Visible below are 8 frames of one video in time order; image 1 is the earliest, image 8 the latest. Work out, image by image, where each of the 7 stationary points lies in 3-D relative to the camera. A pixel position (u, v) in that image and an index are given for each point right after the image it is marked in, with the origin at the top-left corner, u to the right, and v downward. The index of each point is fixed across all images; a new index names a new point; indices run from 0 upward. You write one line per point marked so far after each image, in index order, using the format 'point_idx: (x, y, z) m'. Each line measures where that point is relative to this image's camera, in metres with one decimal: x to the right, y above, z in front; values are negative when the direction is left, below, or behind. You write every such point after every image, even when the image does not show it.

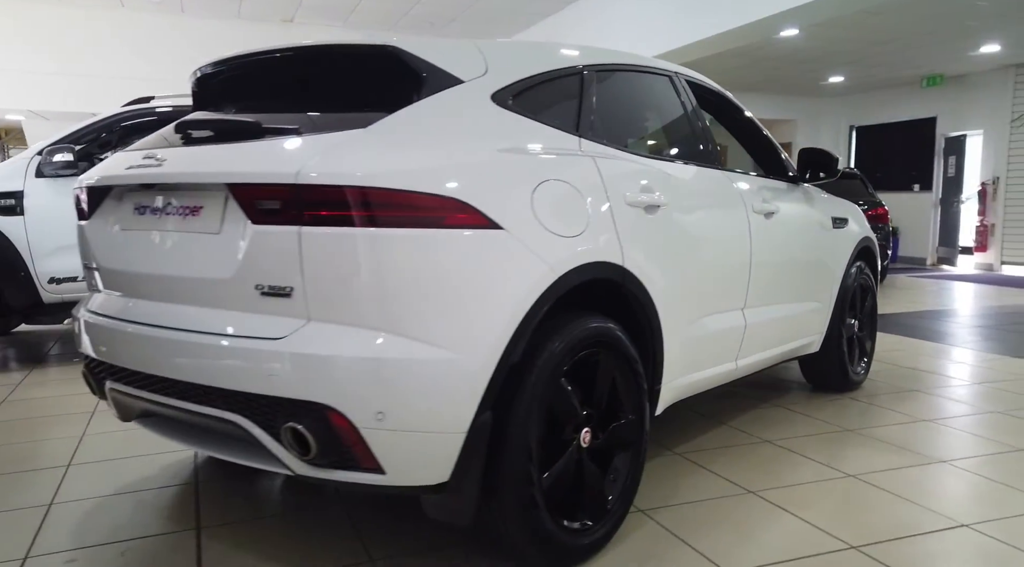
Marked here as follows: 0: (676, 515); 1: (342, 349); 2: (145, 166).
0: (+0.5, -0.7, +2.5) m
1: (-0.4, -0.1, +1.7) m
2: (-0.9, +0.3, +2.0) m
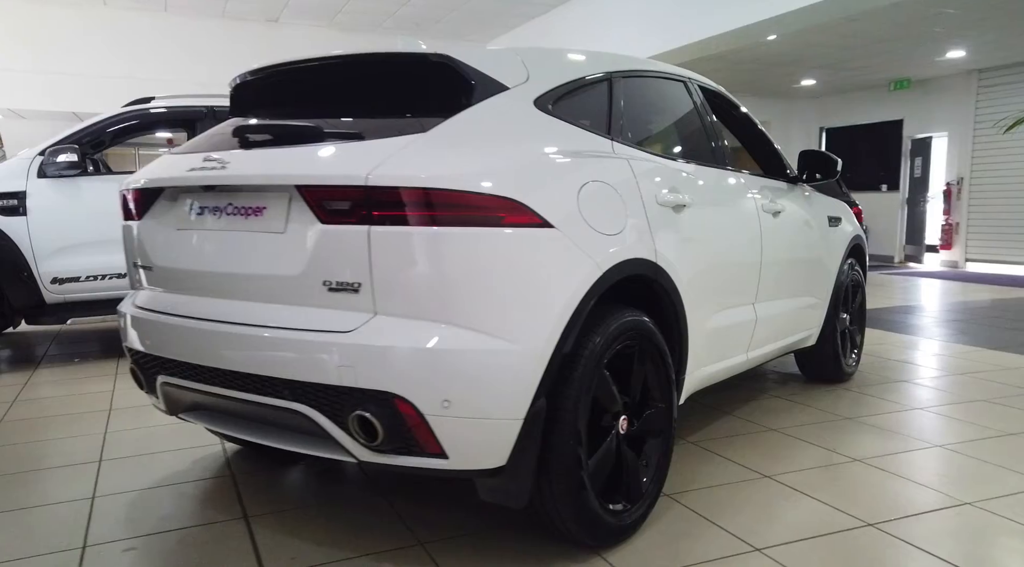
0: (+0.7, -0.7, +2.6) m
1: (-0.2, -0.1, +1.8) m
2: (-0.8, +0.3, +2.1) m
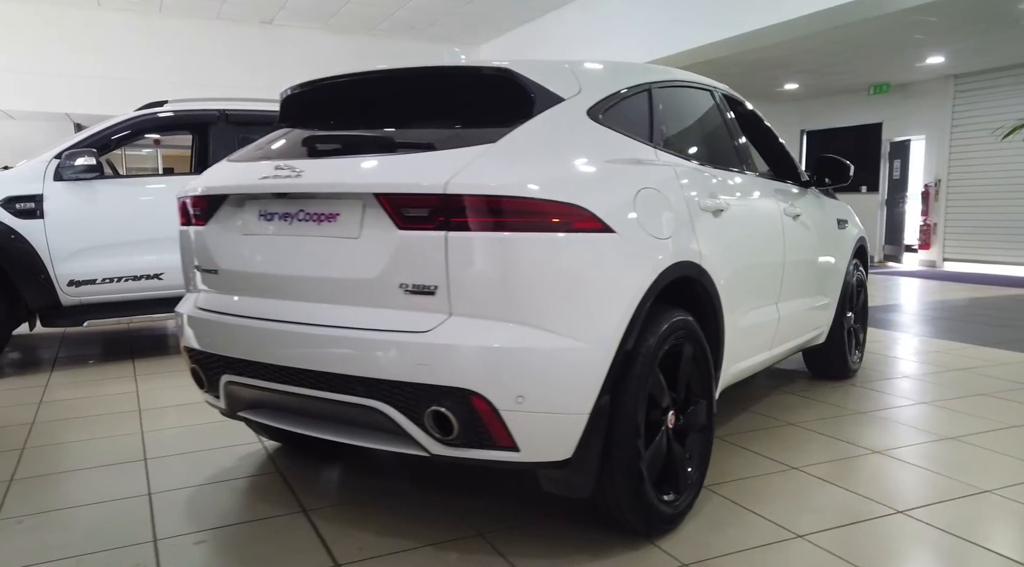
0: (+0.8, -0.7, +2.7) m
1: (-0.1, -0.1, +1.9) m
2: (-0.6, +0.3, +2.2) m
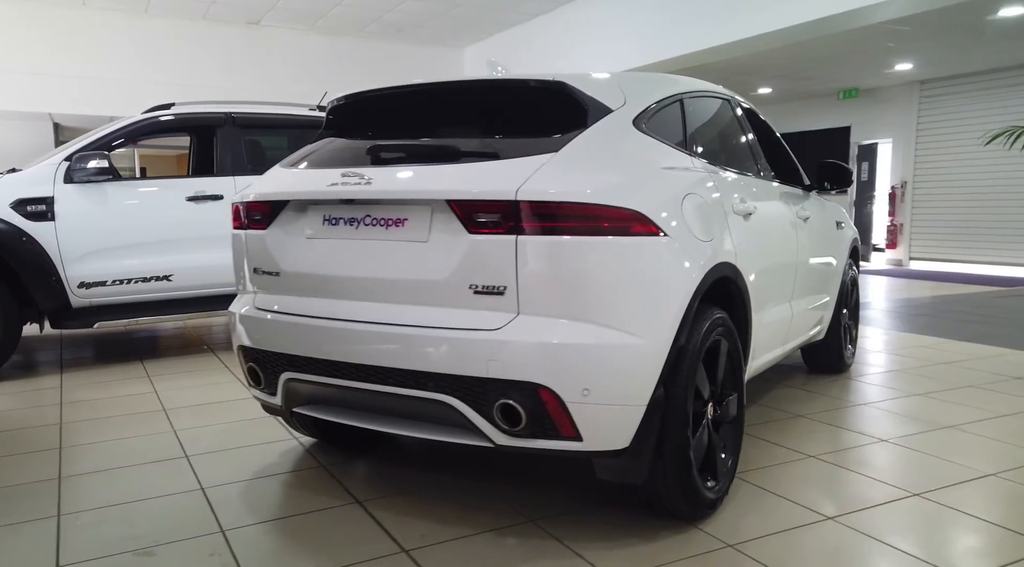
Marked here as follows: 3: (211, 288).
0: (+0.9, -0.7, +2.9) m
1: (+0.1, -0.1, +2.1) m
2: (-0.5, +0.3, +2.3) m
3: (-1.9, 0.0, +5.0) m
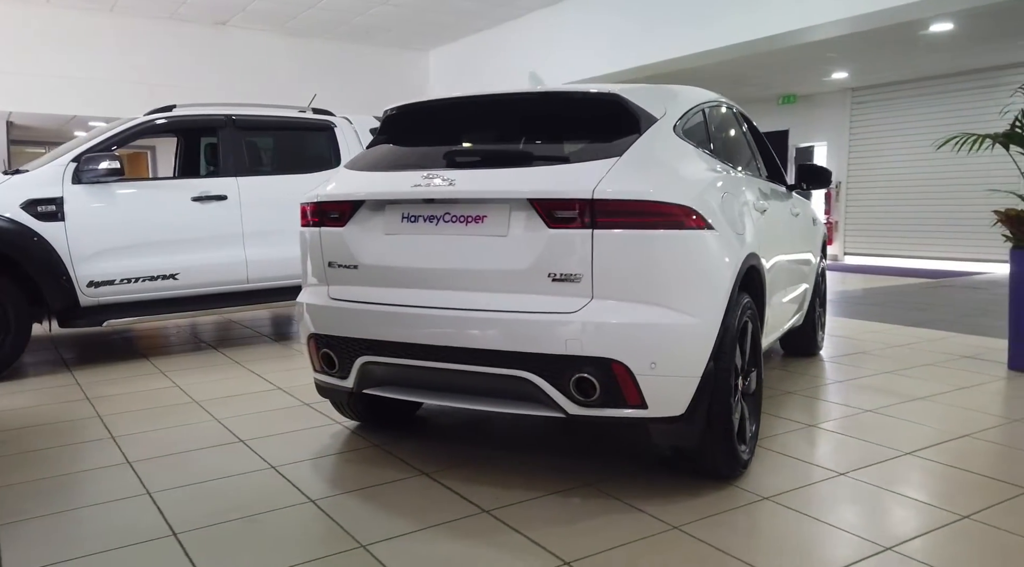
0: (+1.1, -0.7, +3.3) m
1: (+0.3, -0.1, +2.4) m
2: (-0.3, +0.3, +2.6) m
3: (-1.9, 0.0, +5.2) m
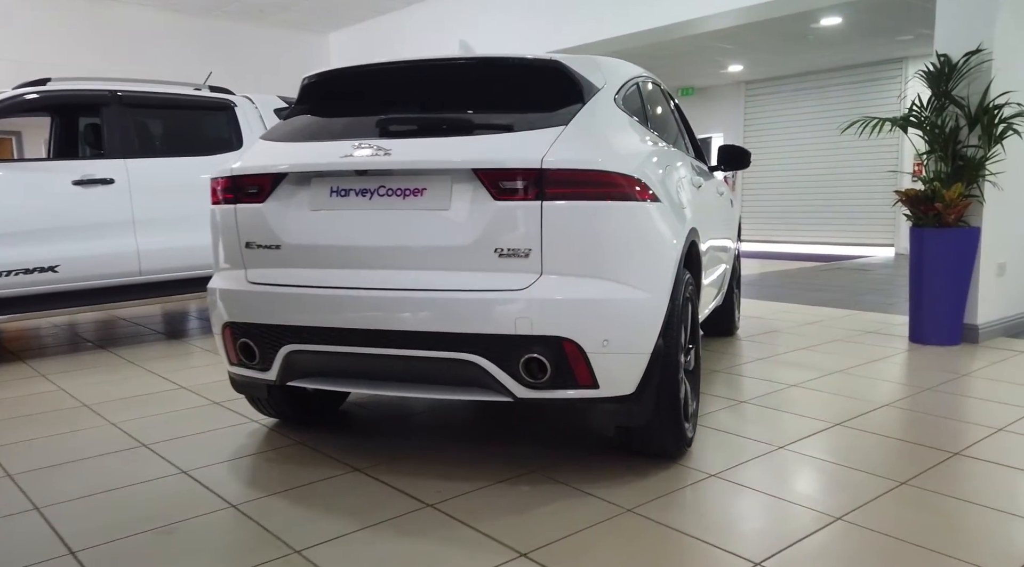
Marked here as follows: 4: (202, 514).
0: (+0.8, -0.6, +3.3) m
1: (+0.2, 0.0, +2.3) m
2: (-0.5, +0.4, +2.4) m
3: (-2.4, 0.0, +4.7) m
4: (-0.9, -0.7, +2.4) m
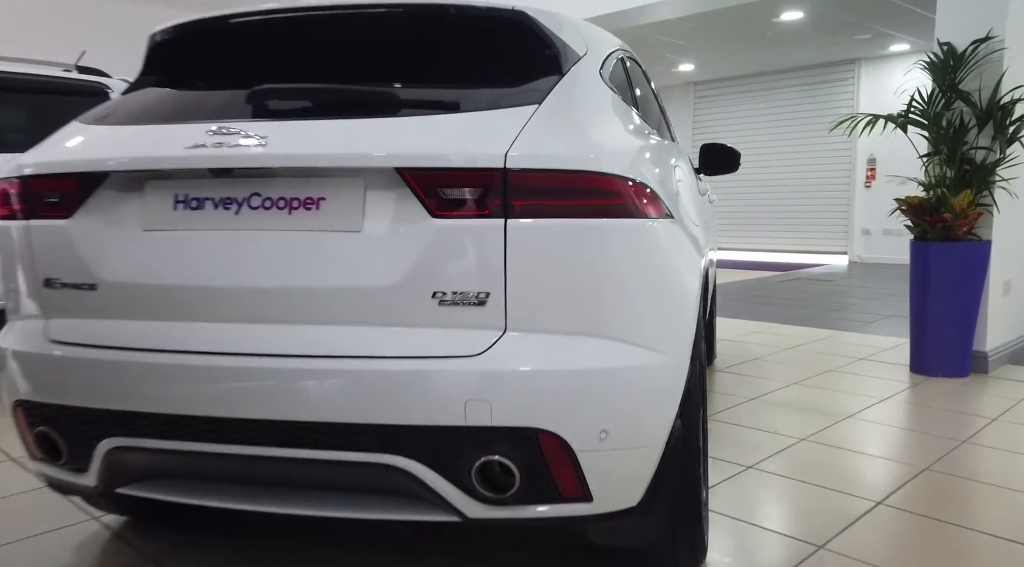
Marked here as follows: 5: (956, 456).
0: (+0.6, -0.7, +2.5) m
1: (+0.1, -0.1, +1.5) m
2: (-0.6, +0.3, +1.5) m
3: (-2.7, -0.1, +3.7) m
4: (-1.0, -0.8, +1.5) m
5: (+1.8, -0.7, +3.1) m
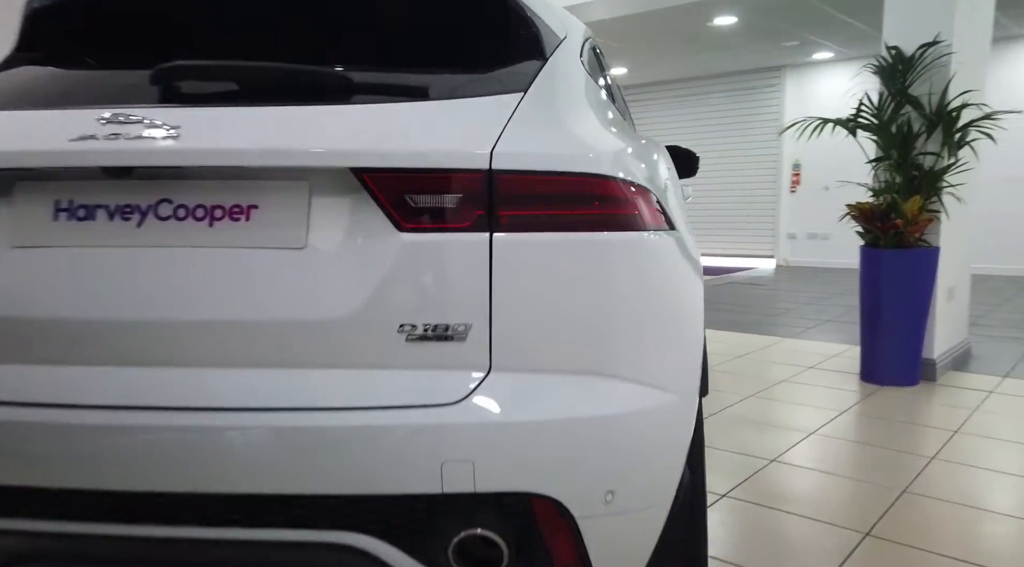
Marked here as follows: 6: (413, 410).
0: (+0.5, -0.7, +2.3) m
1: (+0.1, -0.2, +1.2) m
2: (-0.6, +0.2, +1.2) m
3: (-3.0, -0.2, +3.1) m
4: (-1.0, -0.9, +1.1) m
5: (+1.6, -0.7, +3.0) m
6: (-0.2, -0.2, +1.2) m
